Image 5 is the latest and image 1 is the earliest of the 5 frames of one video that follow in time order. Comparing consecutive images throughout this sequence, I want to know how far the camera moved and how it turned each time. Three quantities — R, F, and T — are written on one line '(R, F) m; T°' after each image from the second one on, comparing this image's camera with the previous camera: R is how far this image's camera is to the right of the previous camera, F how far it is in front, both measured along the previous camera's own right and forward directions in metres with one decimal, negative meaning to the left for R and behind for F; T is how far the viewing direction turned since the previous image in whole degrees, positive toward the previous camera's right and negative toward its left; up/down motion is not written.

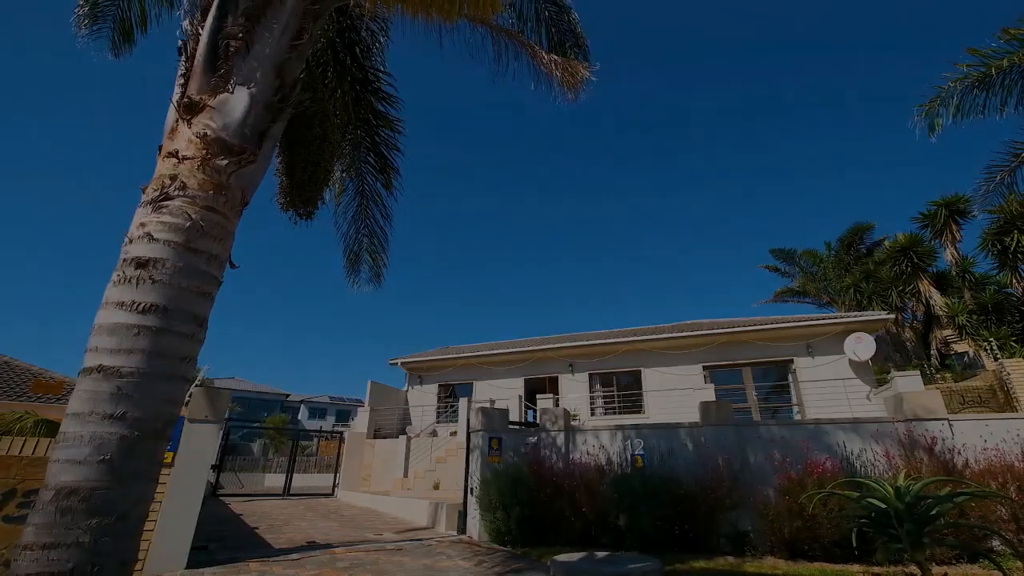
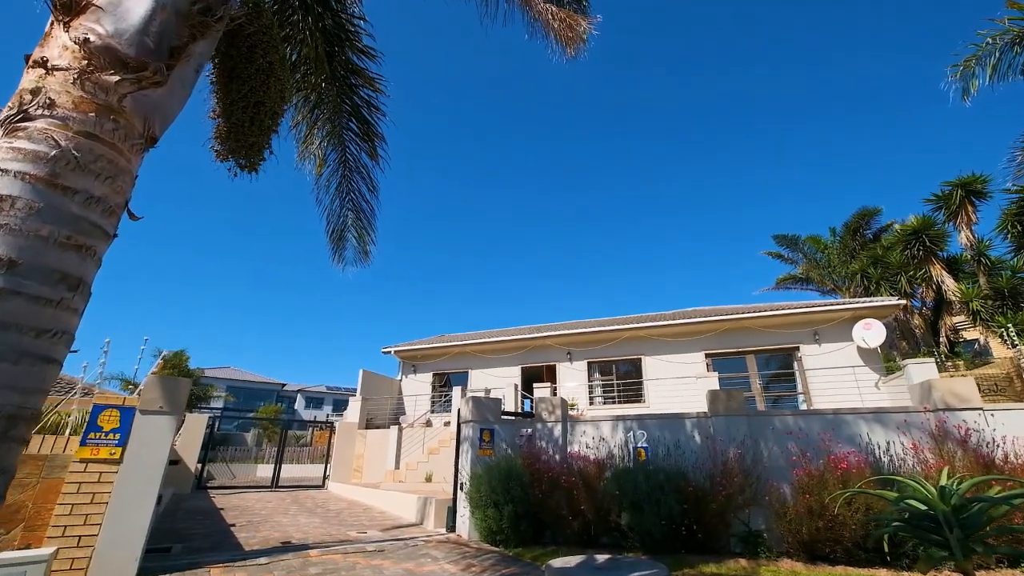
(+0.1, +0.6) m; 0°
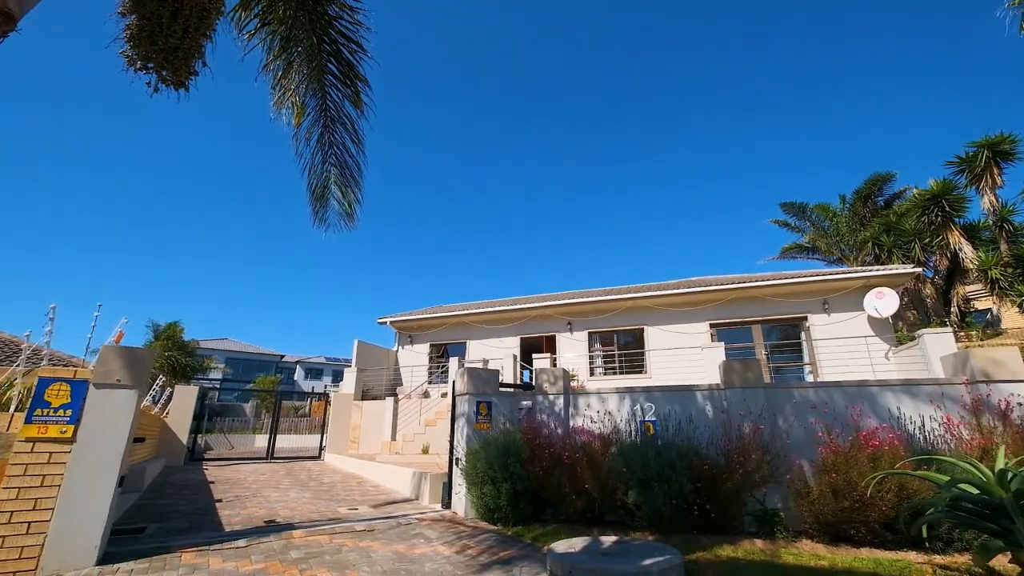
(0.0, +0.6) m; 0°
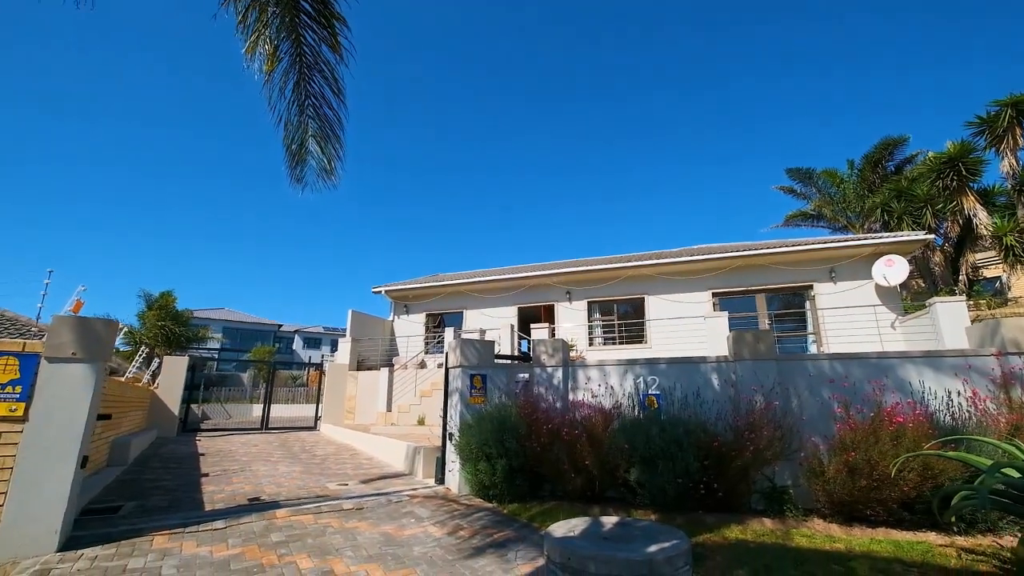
(0.0, +0.5) m; 0°
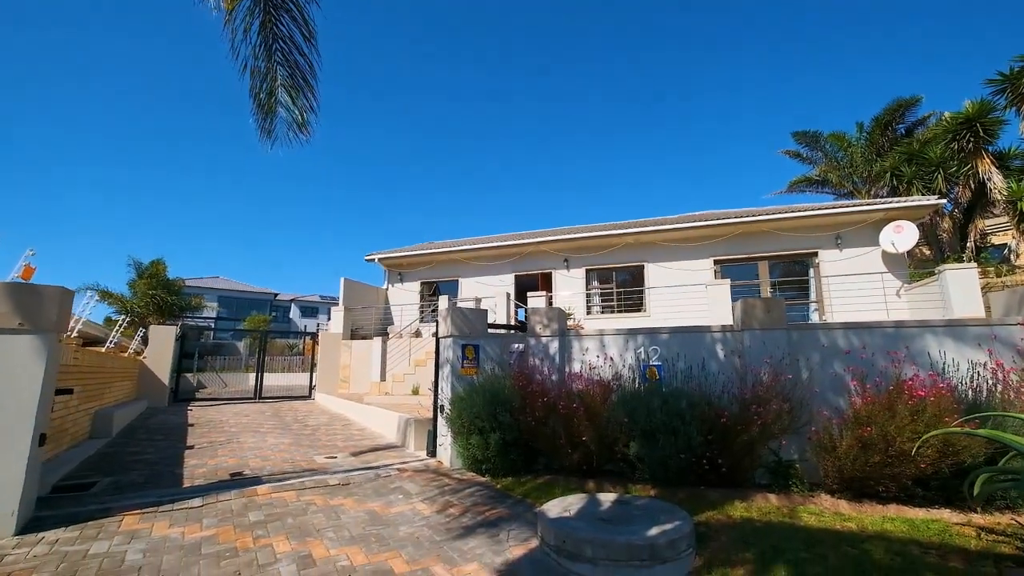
(+0.1, +0.4) m; 0°
